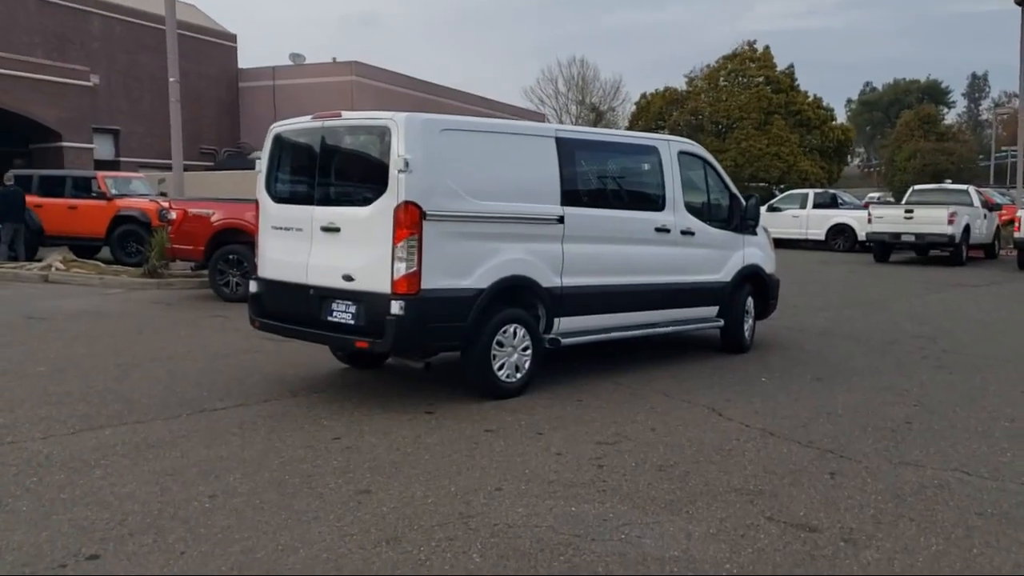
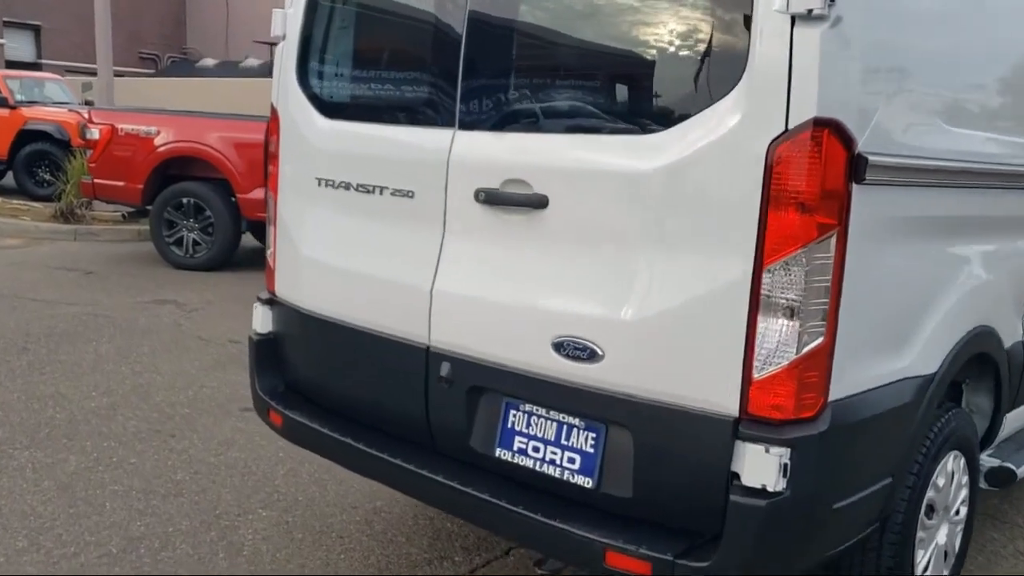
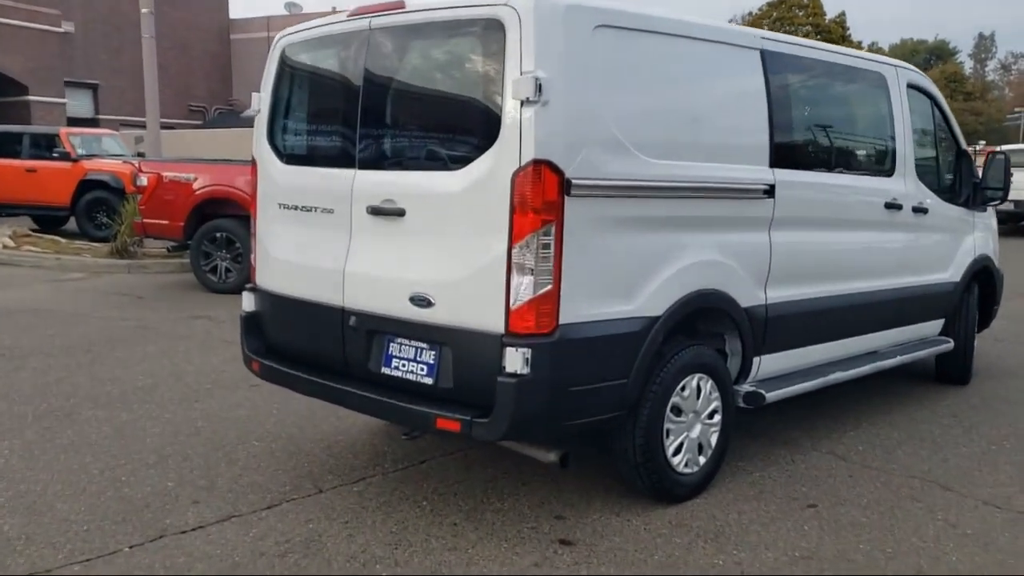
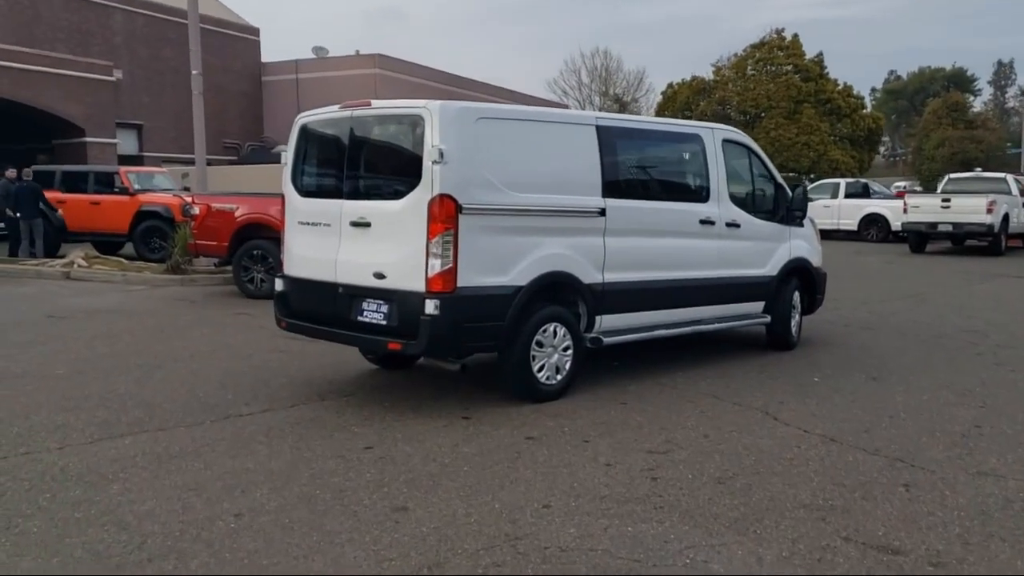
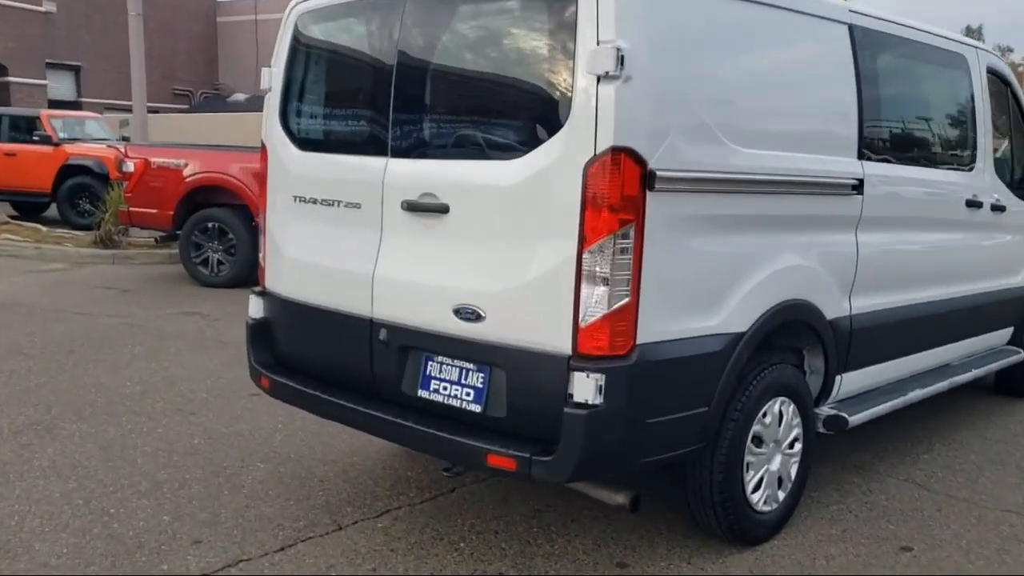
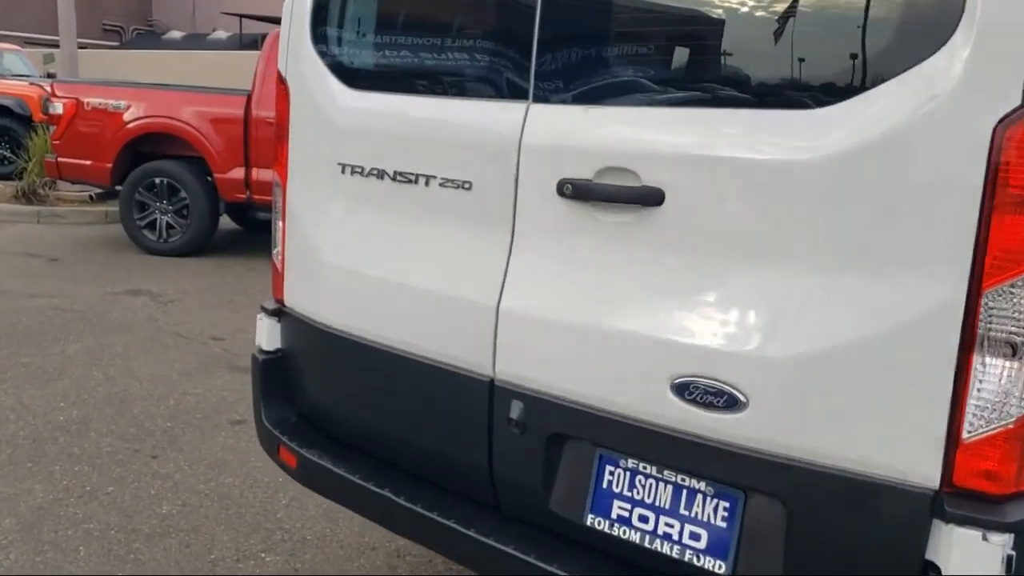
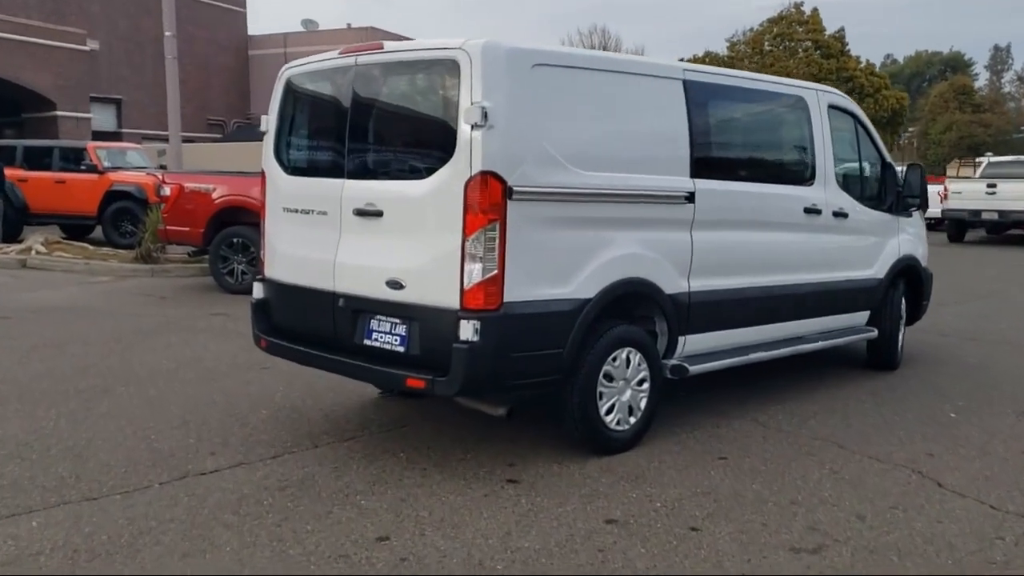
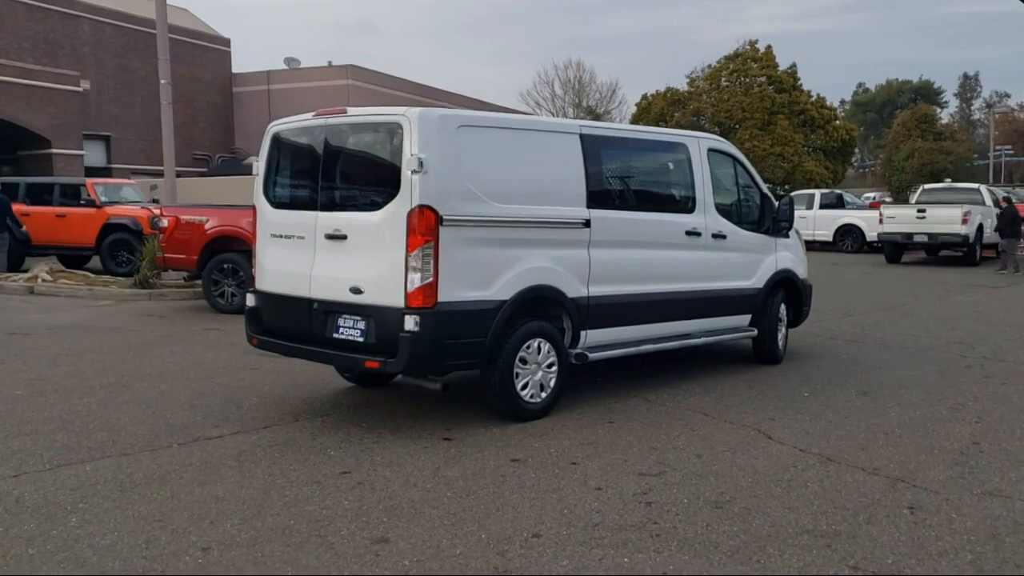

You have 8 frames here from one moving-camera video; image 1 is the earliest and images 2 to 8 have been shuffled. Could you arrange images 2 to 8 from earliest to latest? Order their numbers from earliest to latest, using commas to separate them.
4, 8, 7, 3, 5, 2, 6
